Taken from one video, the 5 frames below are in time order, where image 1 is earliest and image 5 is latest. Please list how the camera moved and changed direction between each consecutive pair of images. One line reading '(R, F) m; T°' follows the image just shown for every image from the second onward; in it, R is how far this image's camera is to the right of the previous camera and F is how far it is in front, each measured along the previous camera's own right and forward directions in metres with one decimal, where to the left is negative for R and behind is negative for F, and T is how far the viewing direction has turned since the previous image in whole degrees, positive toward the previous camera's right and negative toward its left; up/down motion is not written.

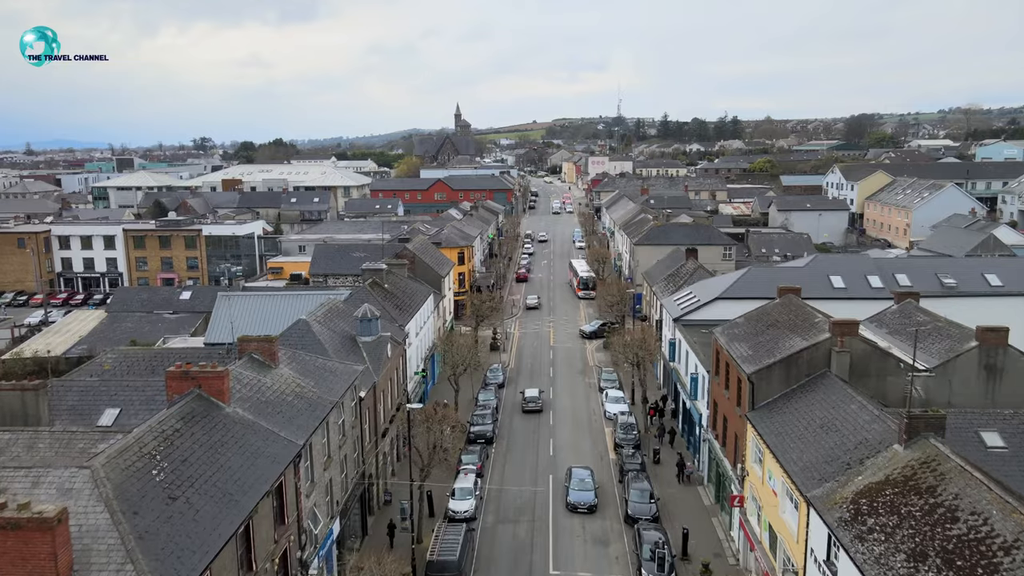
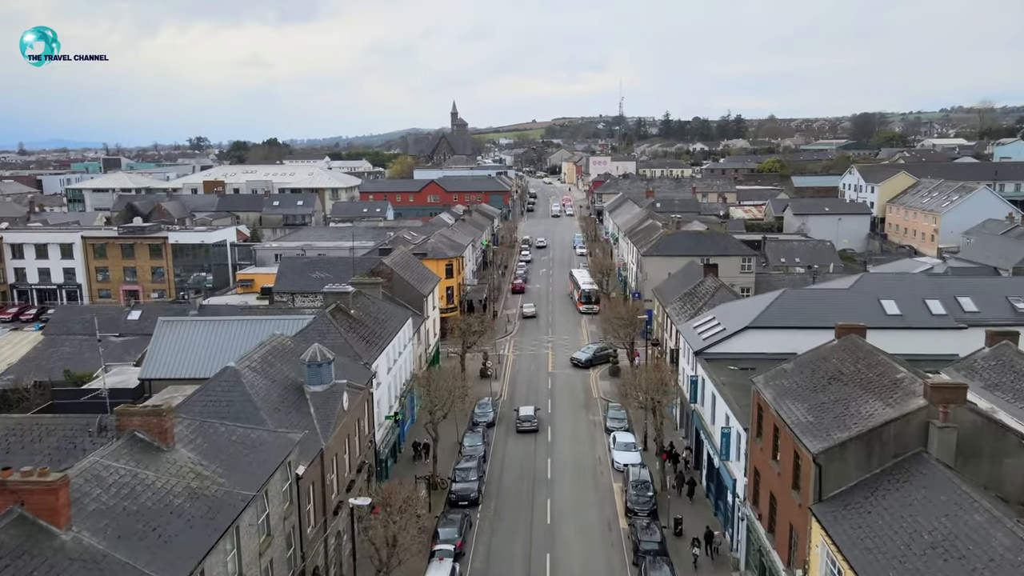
(+0.3, +6.2) m; 0°
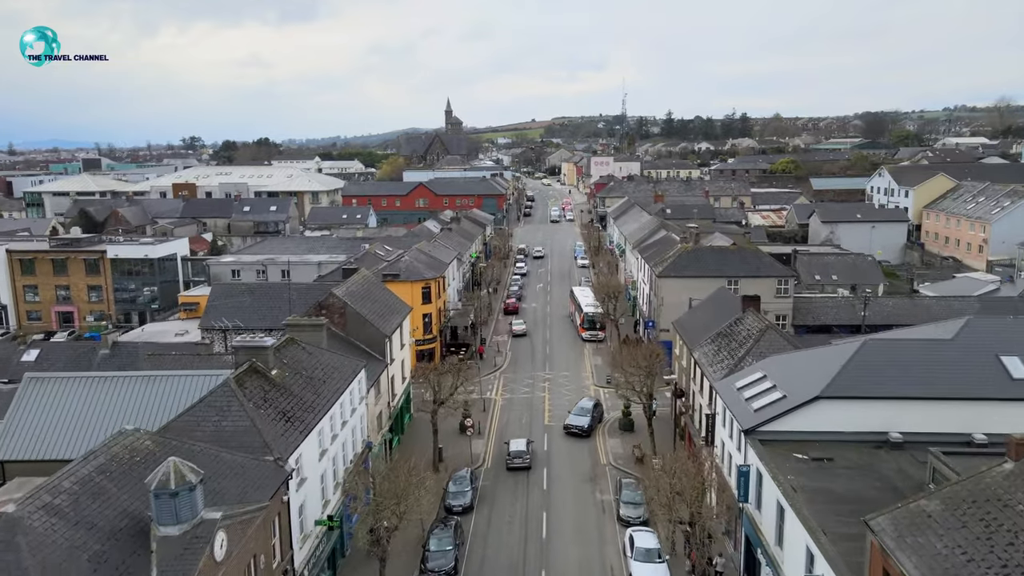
(+0.4, +8.9) m; 0°
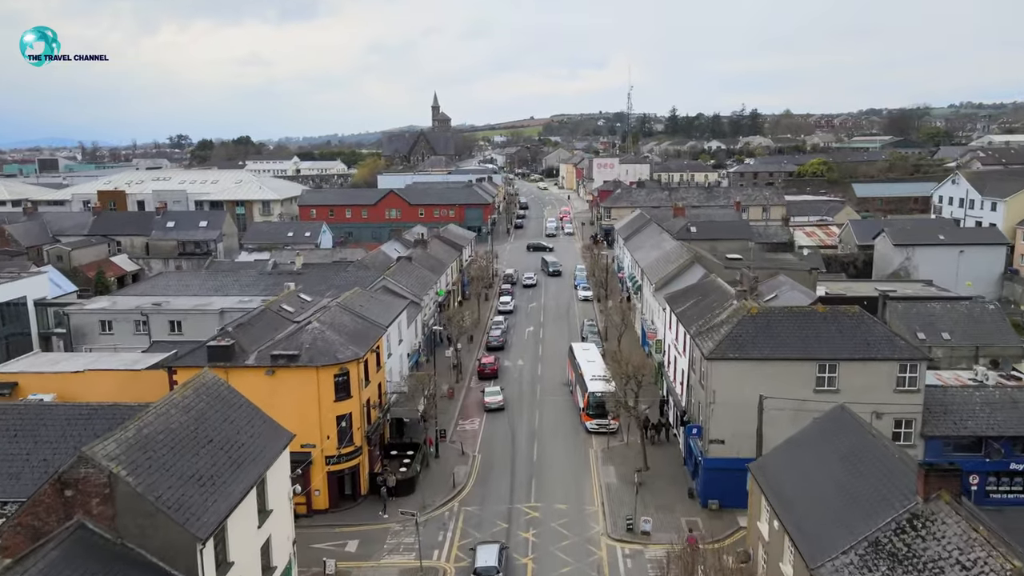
(+0.8, +16.7) m; 0°
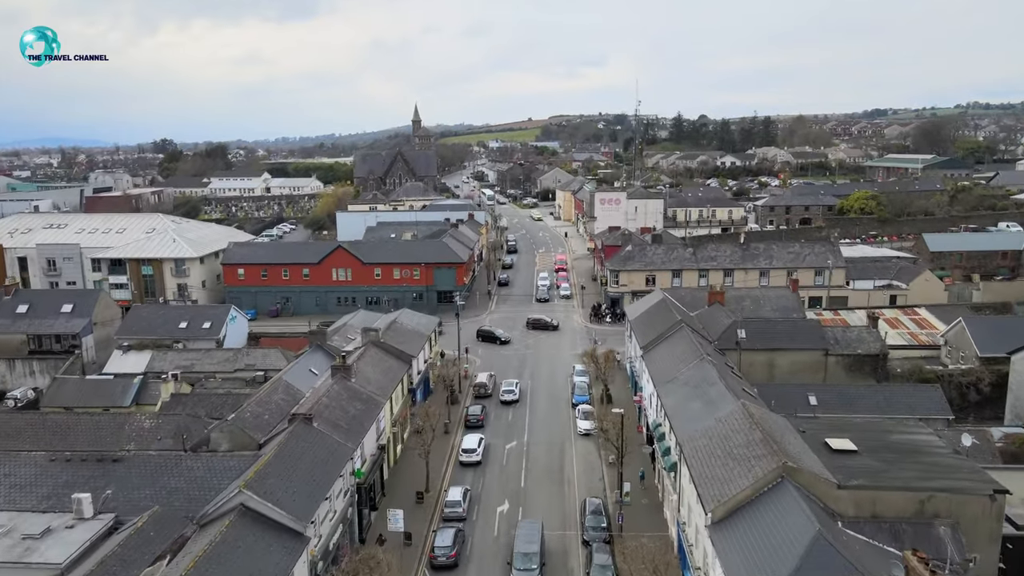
(+1.1, +19.3) m; 0°
